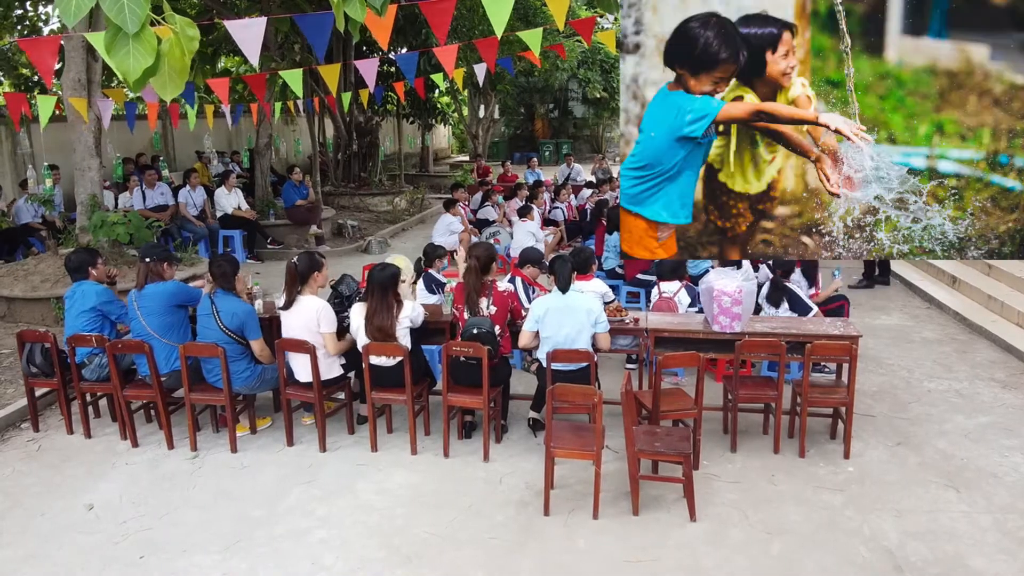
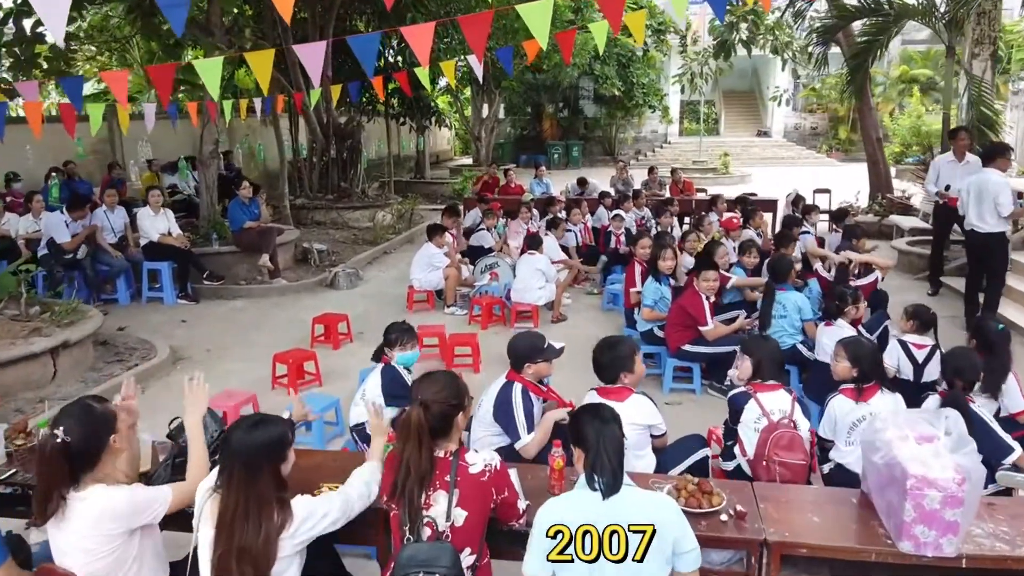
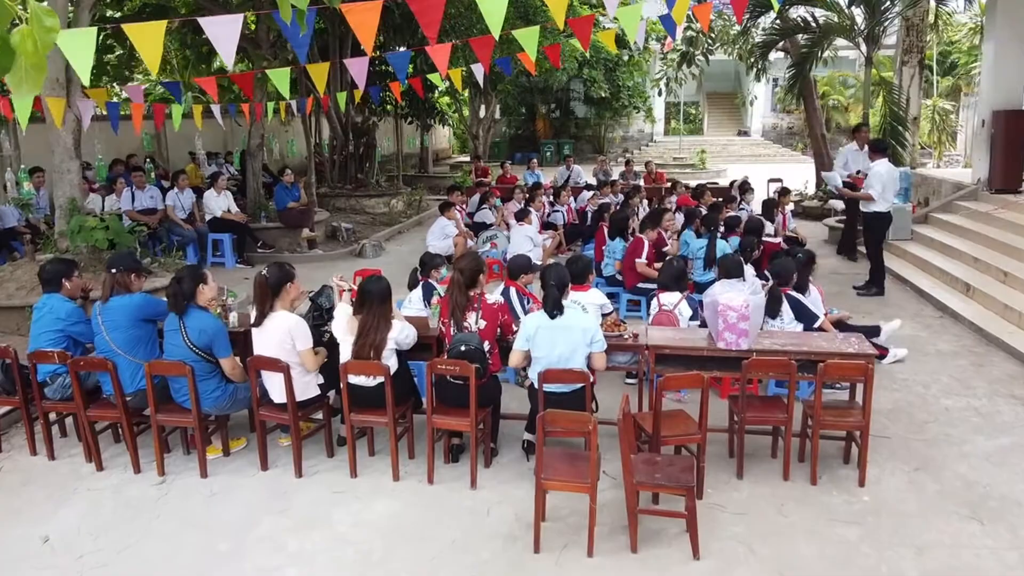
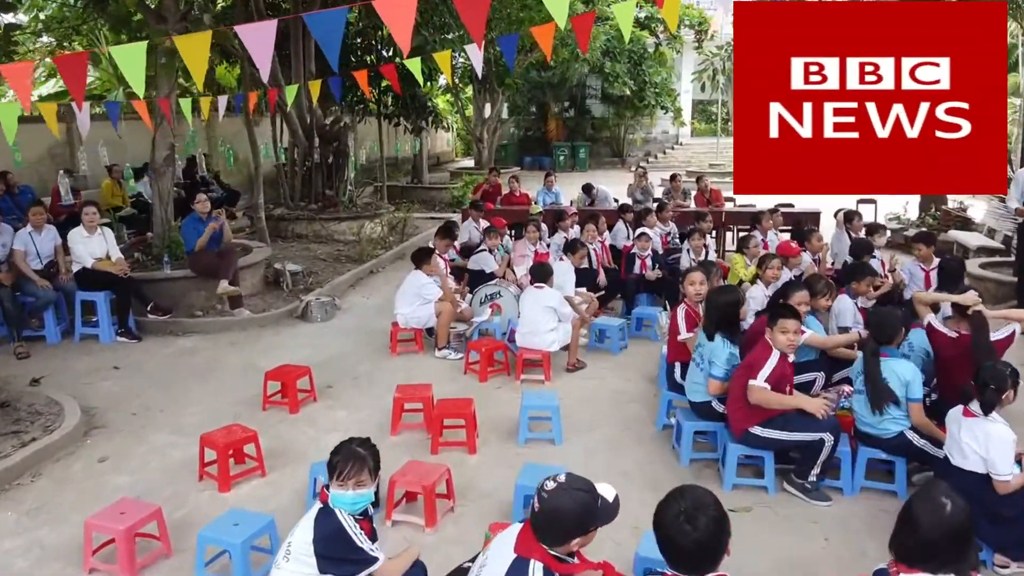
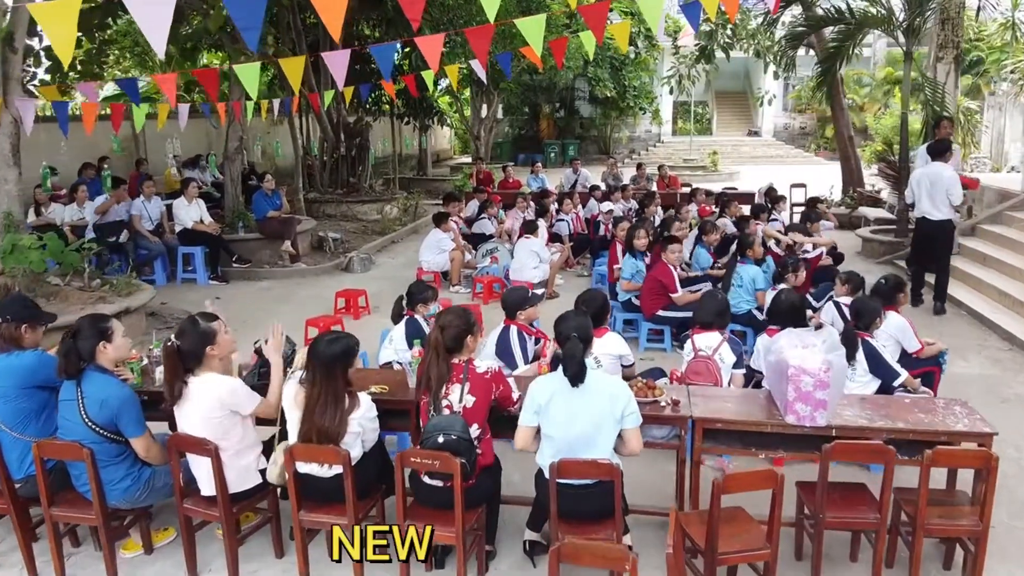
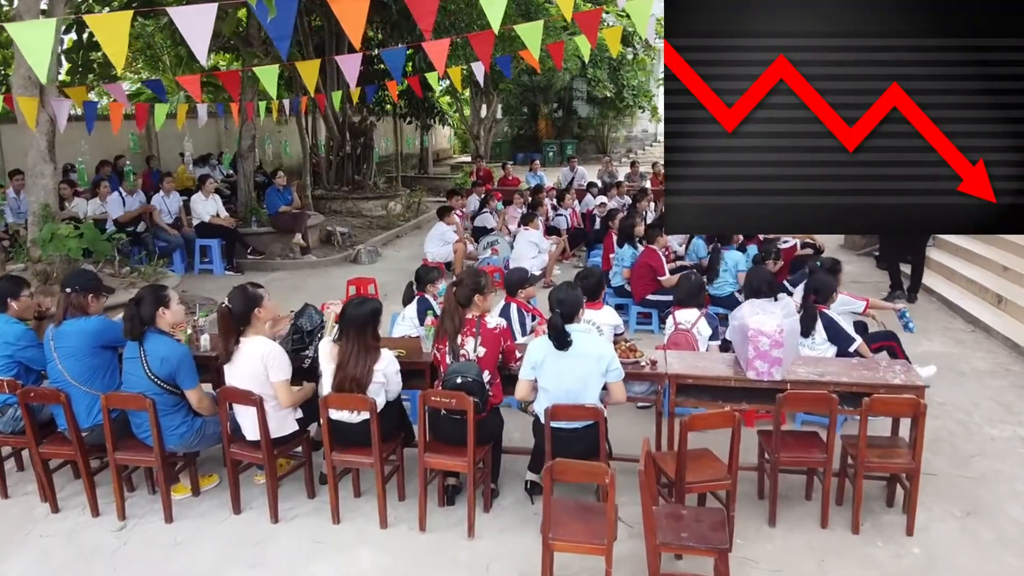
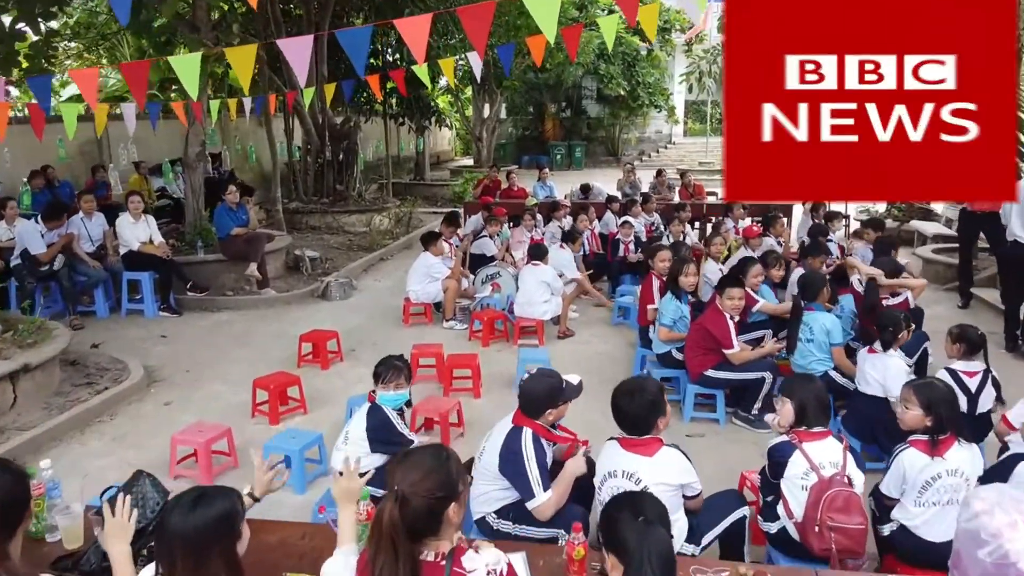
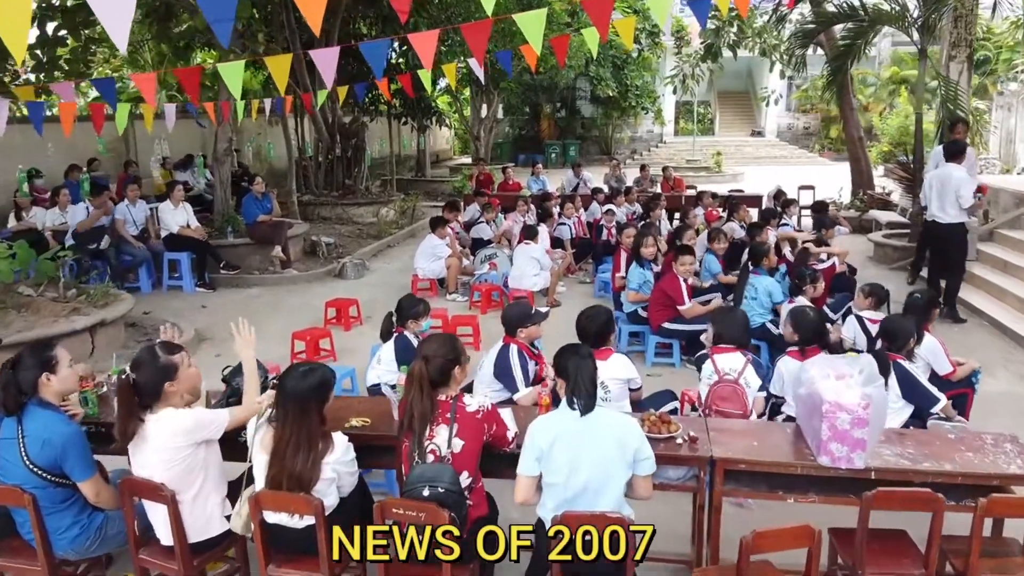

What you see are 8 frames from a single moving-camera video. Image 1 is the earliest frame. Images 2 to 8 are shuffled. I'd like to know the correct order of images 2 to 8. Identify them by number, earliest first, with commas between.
3, 6, 5, 8, 2, 7, 4
